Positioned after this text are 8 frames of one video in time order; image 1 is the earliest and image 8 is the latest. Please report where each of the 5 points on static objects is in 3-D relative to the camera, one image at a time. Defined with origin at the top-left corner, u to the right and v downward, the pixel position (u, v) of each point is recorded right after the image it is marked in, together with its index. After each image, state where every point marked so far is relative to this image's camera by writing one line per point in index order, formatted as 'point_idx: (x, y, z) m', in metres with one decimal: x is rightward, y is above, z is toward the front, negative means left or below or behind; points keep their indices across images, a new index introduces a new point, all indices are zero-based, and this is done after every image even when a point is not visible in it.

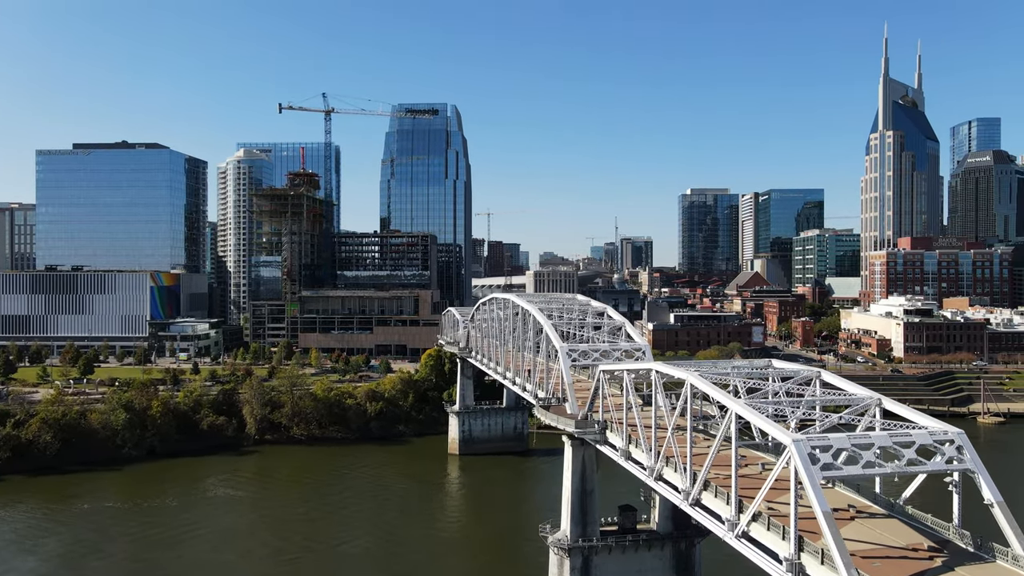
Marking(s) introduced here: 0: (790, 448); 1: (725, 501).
0: (+5.3, -3.0, +14.8) m
1: (+5.0, -5.0, +18.3) m
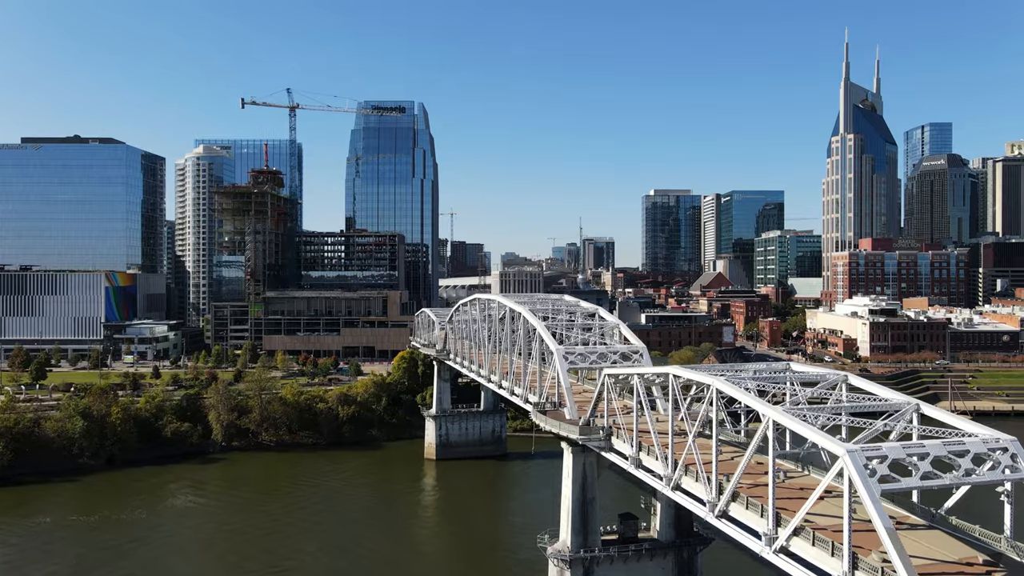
0: (+5.9, -3.1, +14.0) m
1: (+5.5, -5.0, +17.4) m
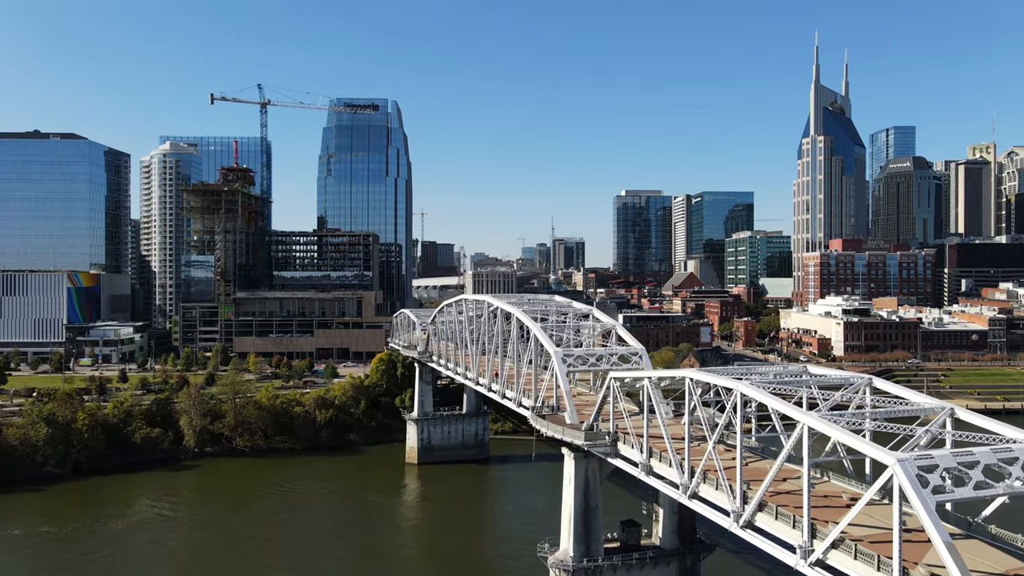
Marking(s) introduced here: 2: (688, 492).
0: (+6.5, -3.1, +13.3) m
1: (+5.9, -5.0, +16.7) m
2: (+4.5, -5.2, +19.9) m
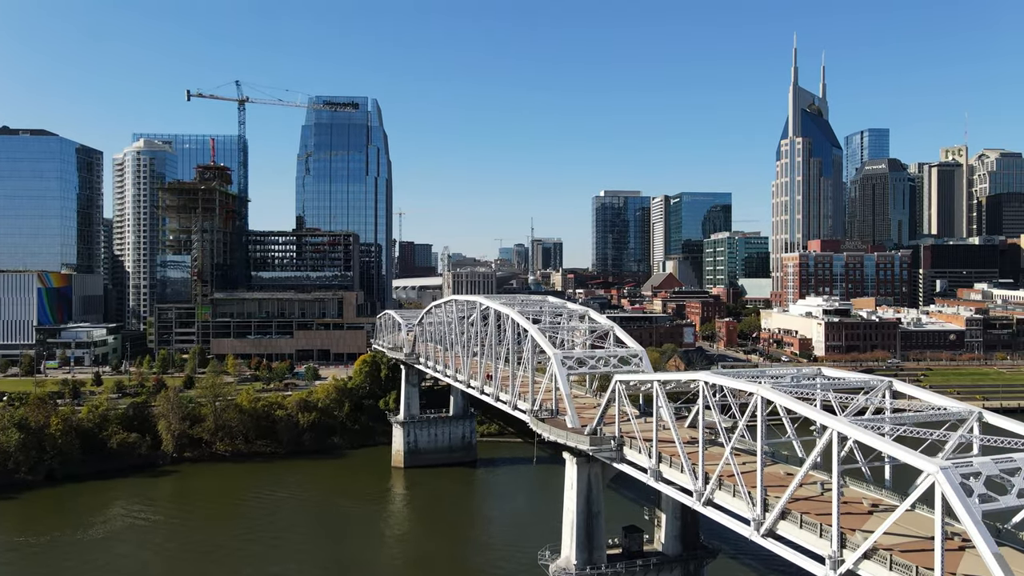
0: (+6.9, -3.1, +12.7) m
1: (+6.2, -5.0, +16.2) m
2: (+4.7, -5.2, +19.3) m
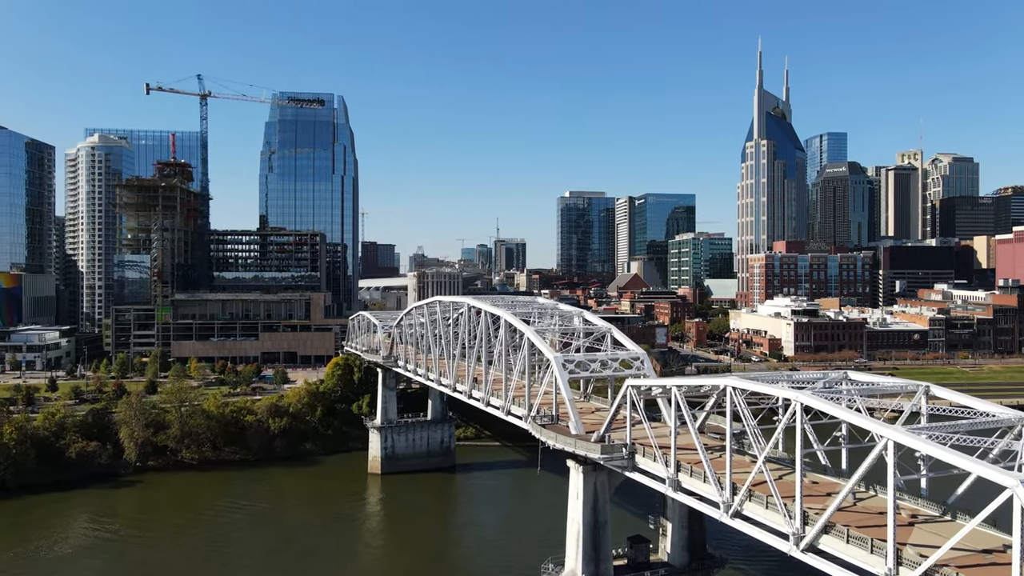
0: (+7.7, -3.1, +11.9) m
1: (+6.8, -5.0, +15.3) m
2: (+5.1, -5.2, +18.3) m
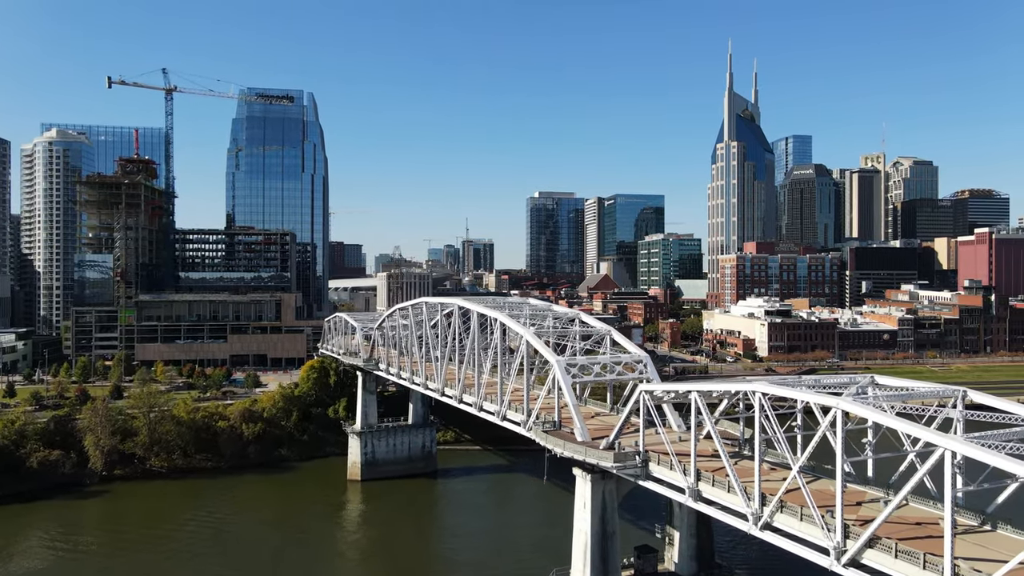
0: (+8.4, -3.1, +11.1) m
1: (+7.4, -5.1, +14.5) m
2: (+5.5, -5.2, +17.4) m
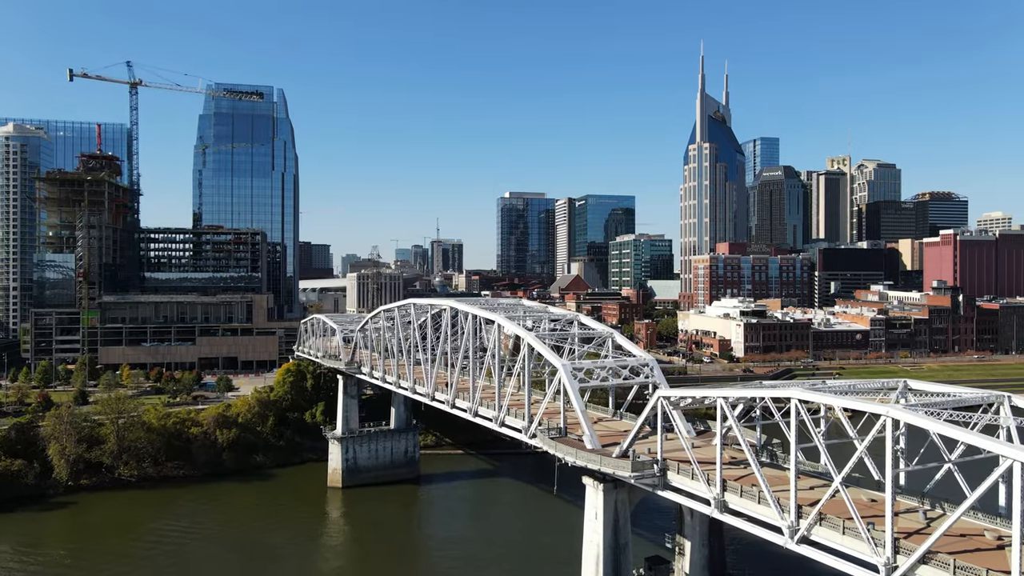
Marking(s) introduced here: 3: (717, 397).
0: (+9.2, -3.1, +10.4) m
1: (+8.0, -5.1, +13.6) m
2: (+6.0, -5.2, +16.5) m
3: (+5.0, -2.8, +20.1) m
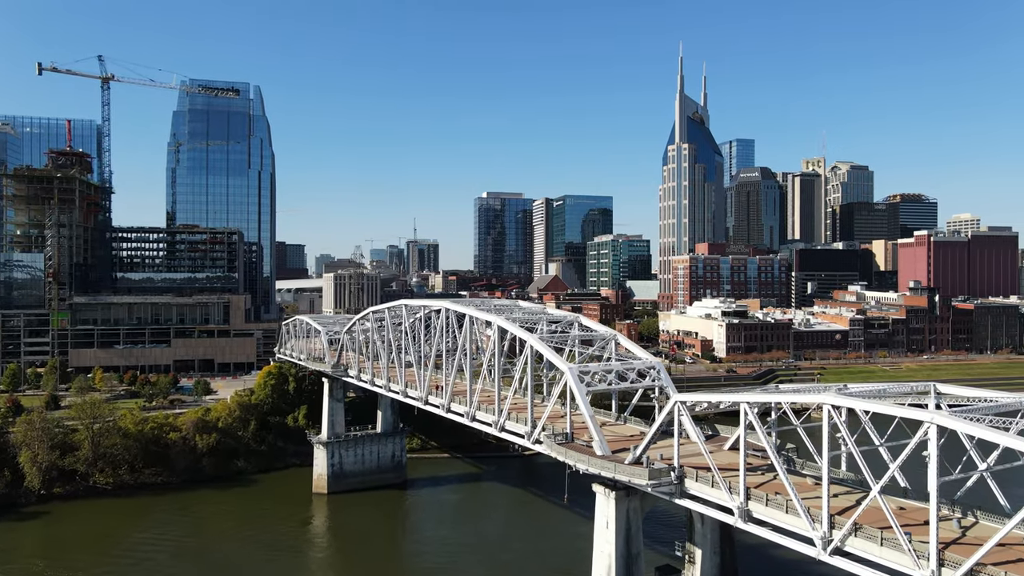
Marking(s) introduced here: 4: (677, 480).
0: (+9.8, -3.1, +9.8) m
1: (+8.5, -5.1, +13.0) m
2: (+6.5, -5.2, +15.8) m
3: (+5.3, -2.8, +19.4) m
4: (+4.1, -4.9, +19.9) m
